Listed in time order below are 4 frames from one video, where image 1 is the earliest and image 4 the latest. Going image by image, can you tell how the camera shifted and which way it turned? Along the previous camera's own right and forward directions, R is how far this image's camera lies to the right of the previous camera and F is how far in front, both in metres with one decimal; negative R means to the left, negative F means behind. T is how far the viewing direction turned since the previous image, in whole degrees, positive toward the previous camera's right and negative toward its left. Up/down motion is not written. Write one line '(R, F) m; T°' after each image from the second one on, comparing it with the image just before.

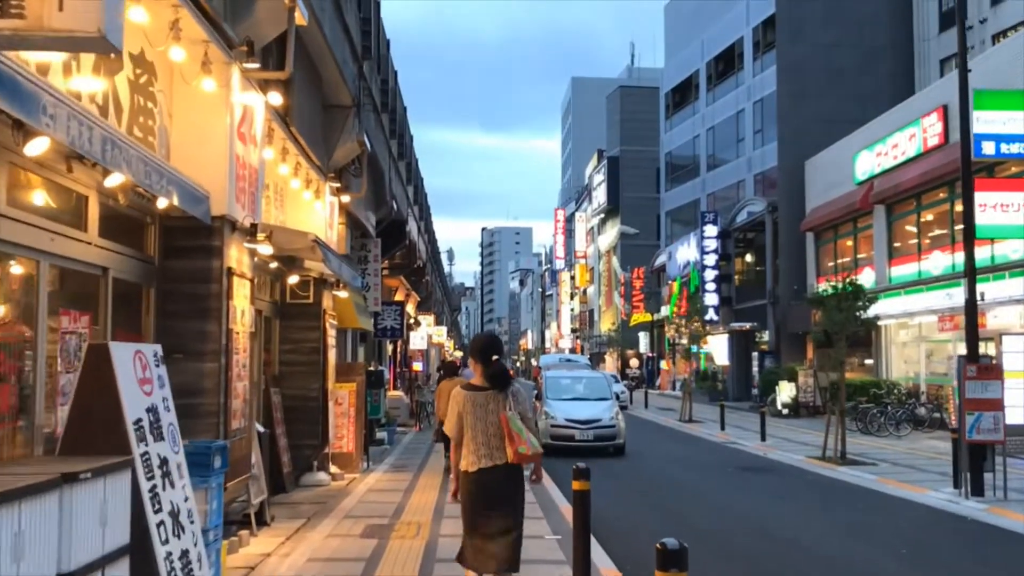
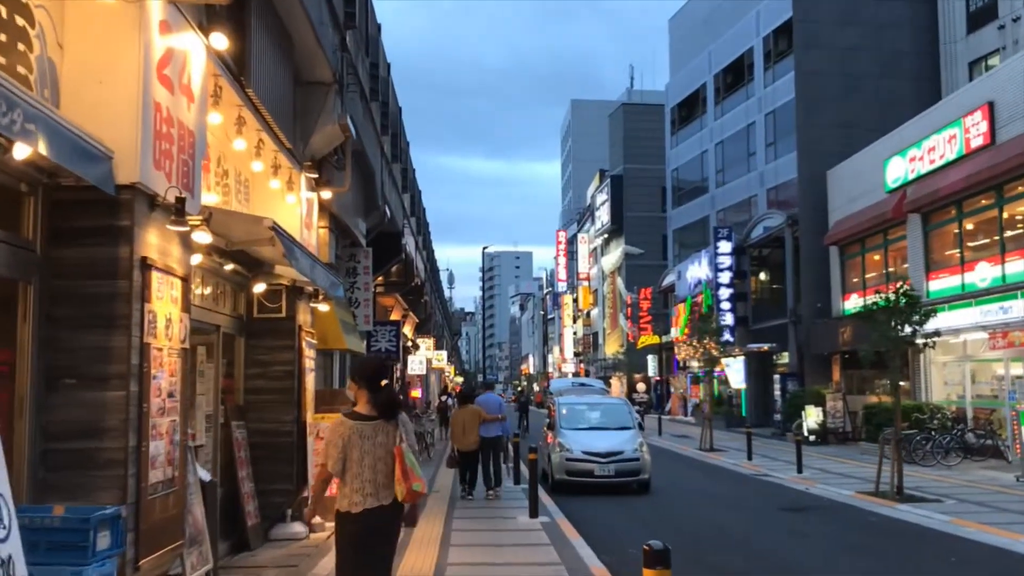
(-0.1, +2.3) m; 0°
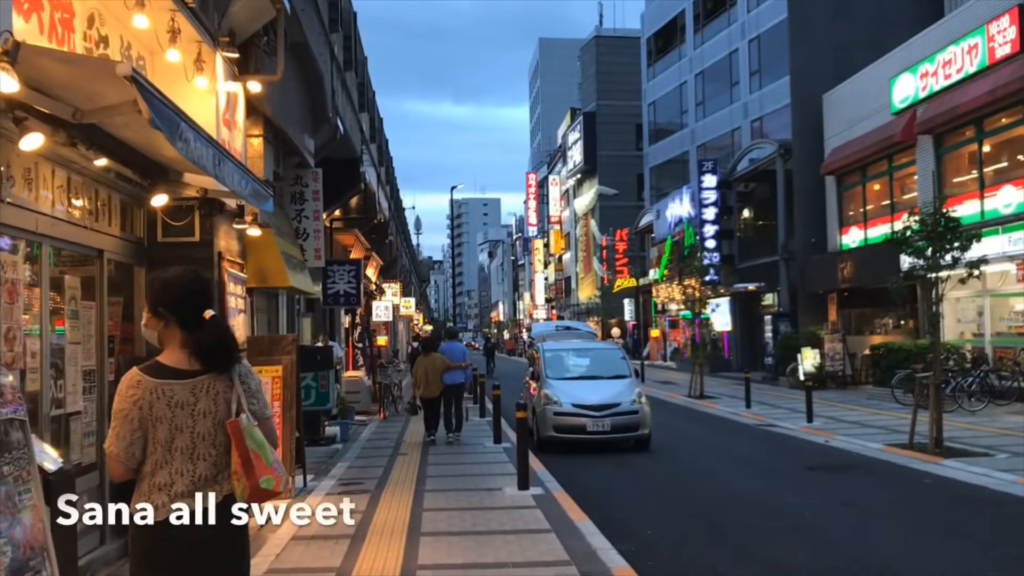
(-0.1, +2.5) m; +2°
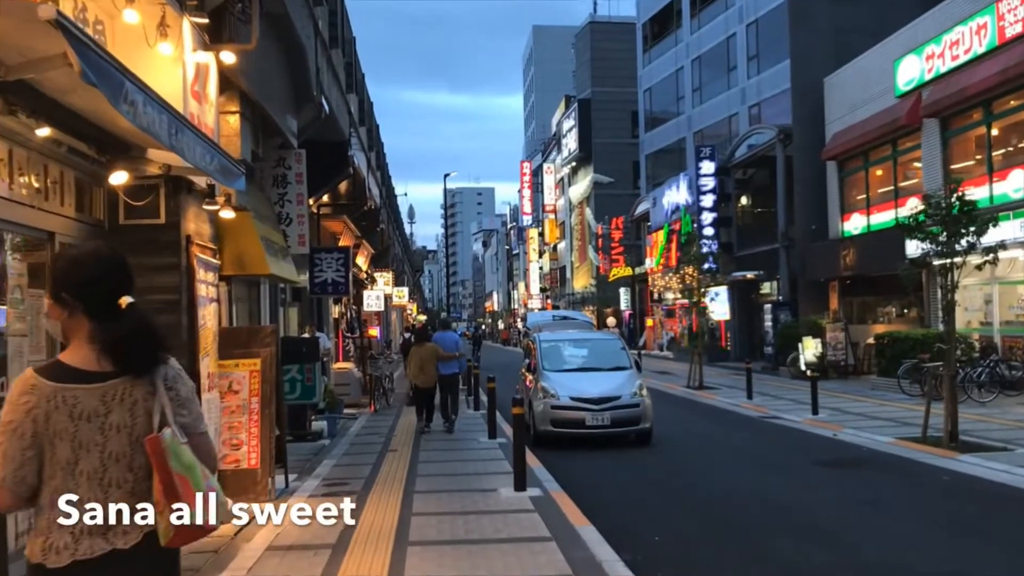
(0.0, +0.7) m; 0°
